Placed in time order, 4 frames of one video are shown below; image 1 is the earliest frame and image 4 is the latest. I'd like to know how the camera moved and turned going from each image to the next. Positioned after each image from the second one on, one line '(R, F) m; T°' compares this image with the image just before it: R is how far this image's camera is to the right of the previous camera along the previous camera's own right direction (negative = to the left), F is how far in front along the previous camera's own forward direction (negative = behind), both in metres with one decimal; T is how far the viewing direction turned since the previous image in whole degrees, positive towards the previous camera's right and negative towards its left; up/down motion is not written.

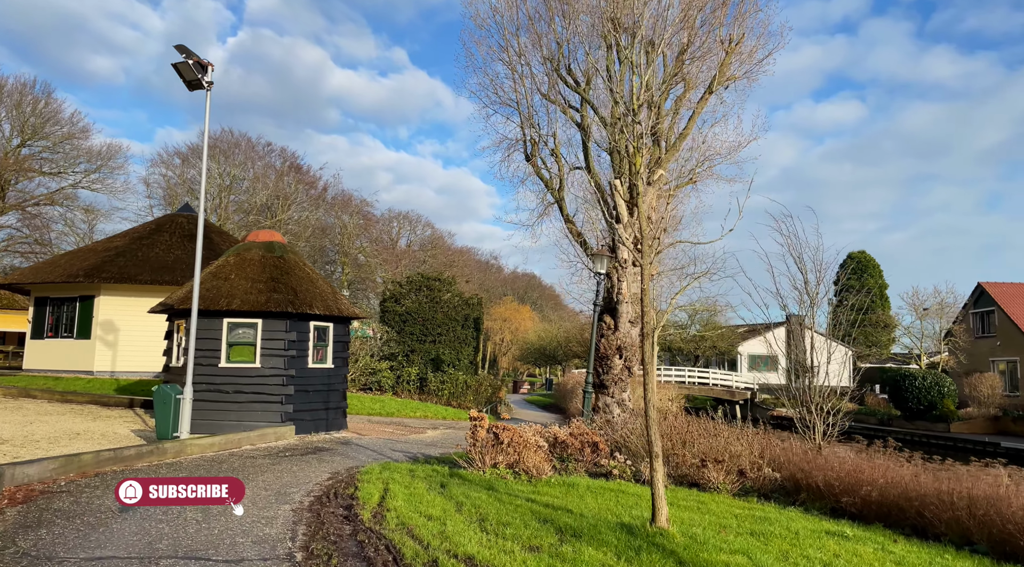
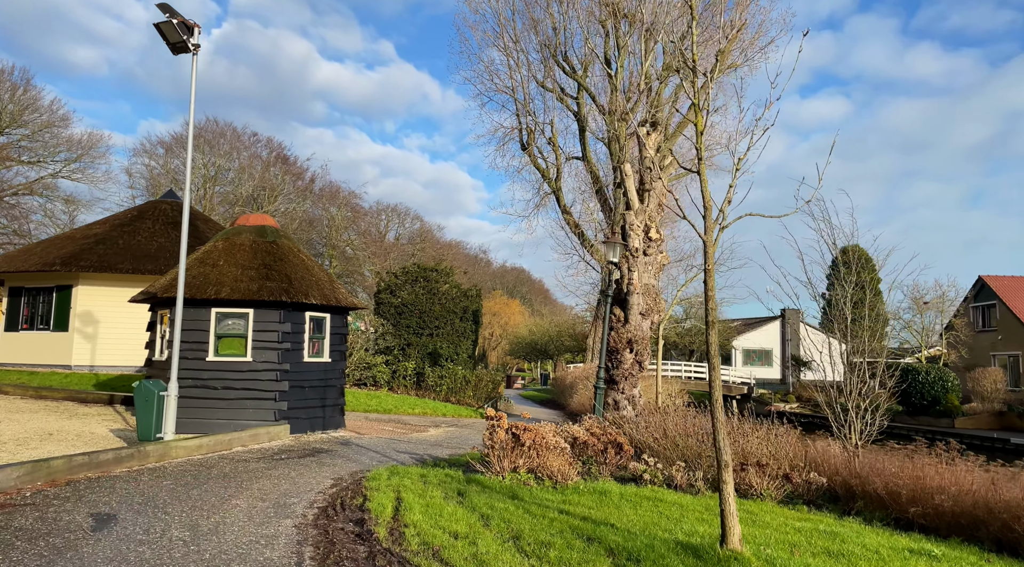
(-0.4, +1.0) m; +1°
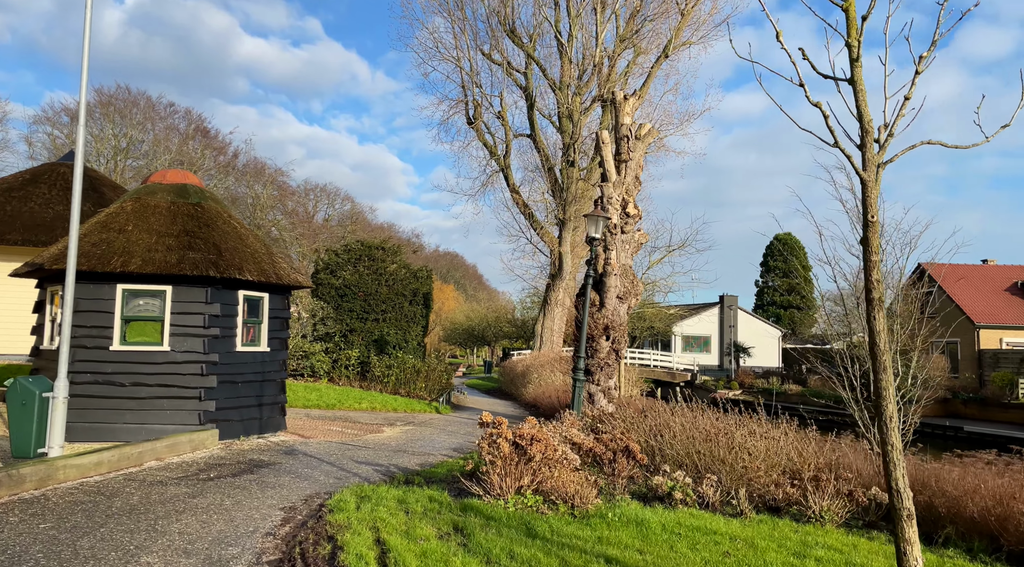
(-0.7, +2.0) m; +6°
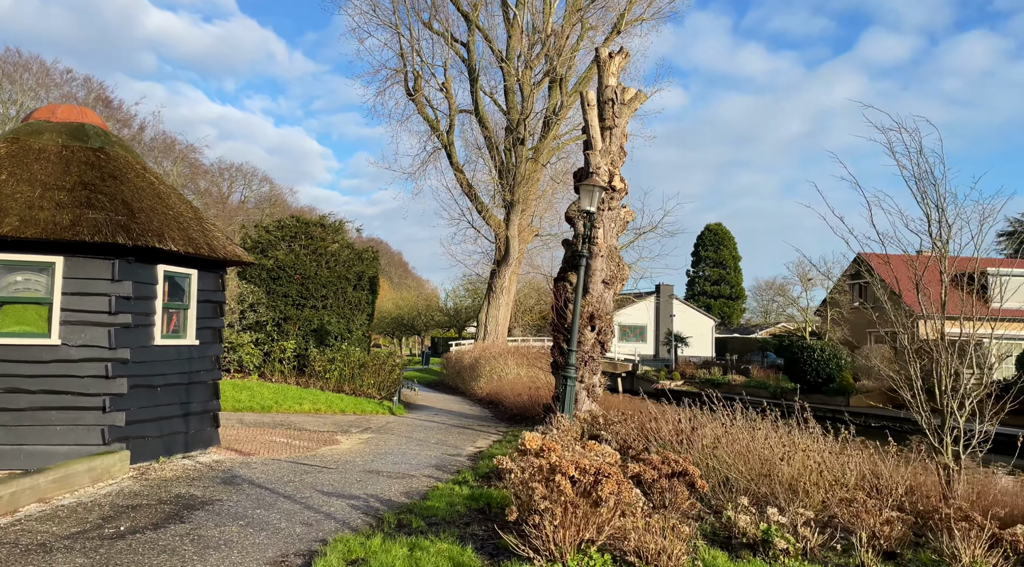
(-0.9, +2.2) m; +6°
